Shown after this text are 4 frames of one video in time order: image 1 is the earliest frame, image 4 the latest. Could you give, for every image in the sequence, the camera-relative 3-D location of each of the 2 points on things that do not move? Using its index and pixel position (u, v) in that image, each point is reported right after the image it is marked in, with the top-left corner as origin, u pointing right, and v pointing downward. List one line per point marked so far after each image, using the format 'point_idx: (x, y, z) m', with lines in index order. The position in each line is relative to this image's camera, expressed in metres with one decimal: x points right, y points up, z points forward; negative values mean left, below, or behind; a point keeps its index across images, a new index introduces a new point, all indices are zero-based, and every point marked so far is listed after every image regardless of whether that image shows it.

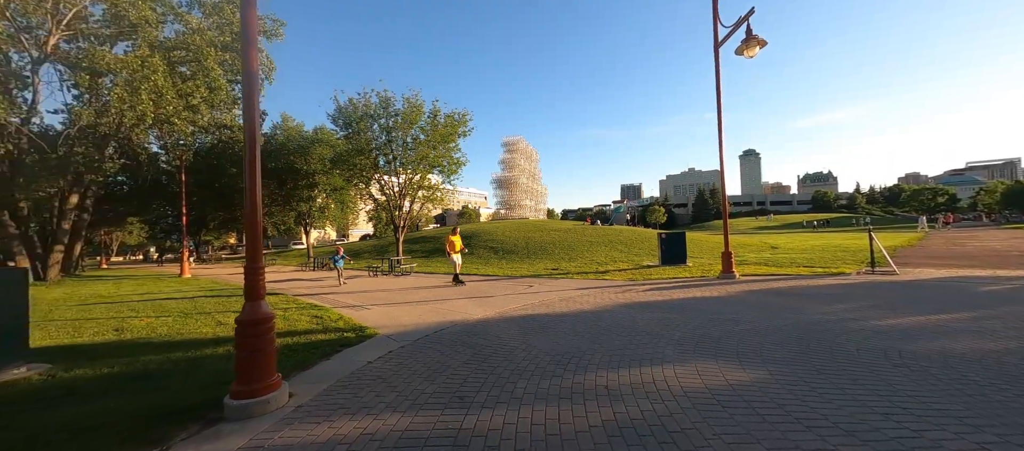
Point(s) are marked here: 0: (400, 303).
0: (-2.6, -1.8, +8.9) m
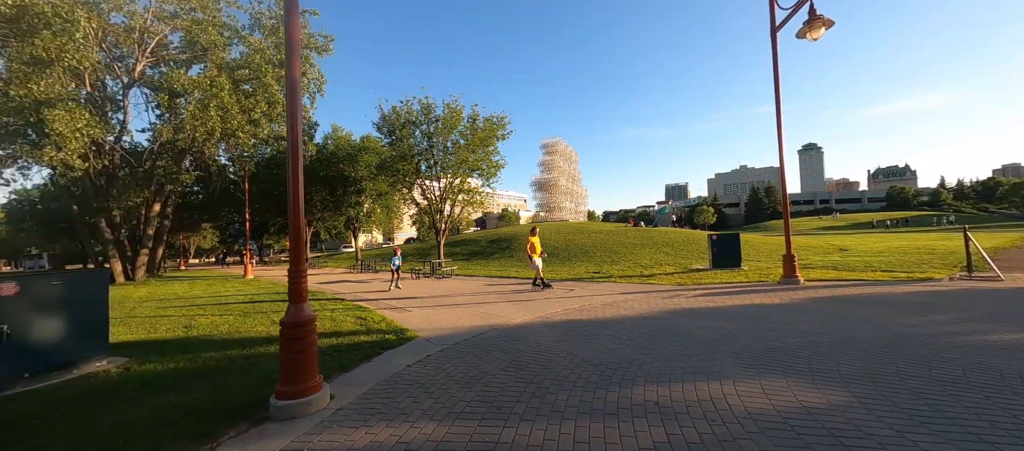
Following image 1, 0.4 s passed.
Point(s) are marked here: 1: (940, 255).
0: (-1.7, -1.9, +9.0) m
1: (+17.0, -1.4, +15.7) m
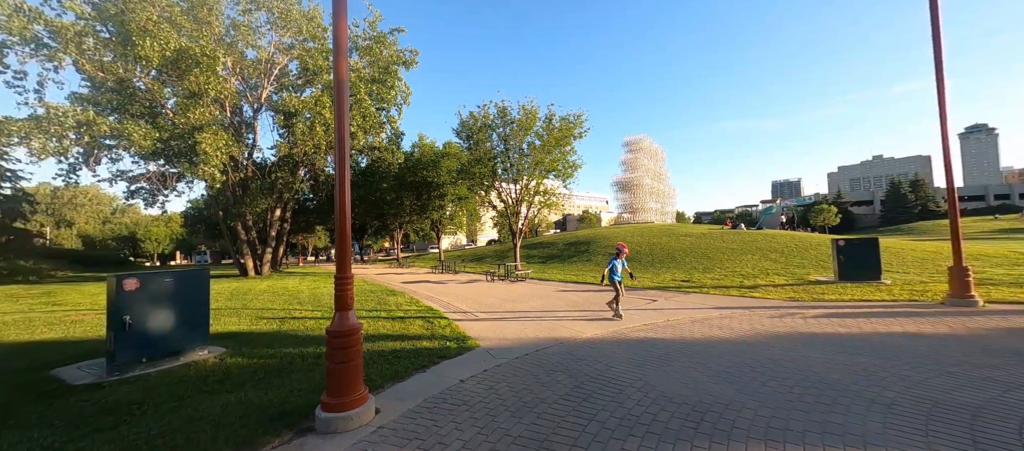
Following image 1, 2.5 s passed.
0: (0.0, -2.0, +8.6) m
1: (+19.7, -1.5, +11.1) m
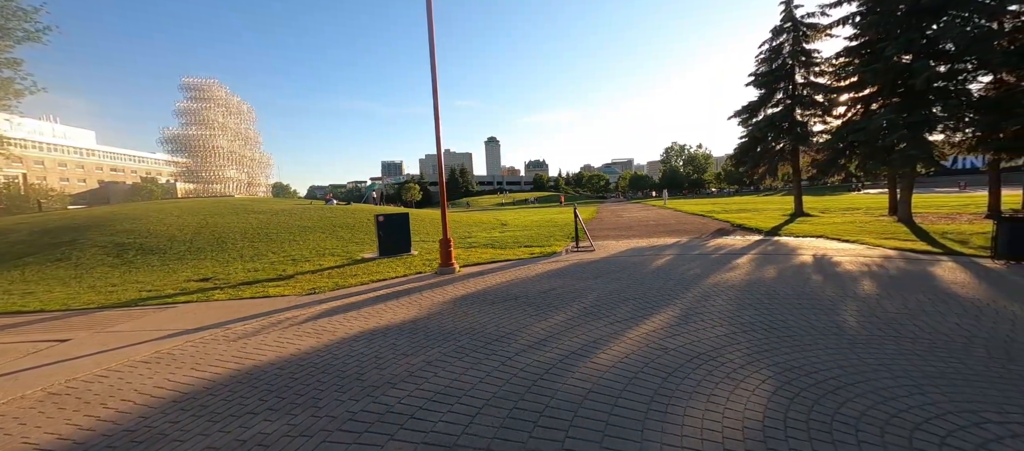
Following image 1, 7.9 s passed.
0: (-7.7, -1.9, +1.6) m
1: (+1.8, -0.4, +19.0) m
